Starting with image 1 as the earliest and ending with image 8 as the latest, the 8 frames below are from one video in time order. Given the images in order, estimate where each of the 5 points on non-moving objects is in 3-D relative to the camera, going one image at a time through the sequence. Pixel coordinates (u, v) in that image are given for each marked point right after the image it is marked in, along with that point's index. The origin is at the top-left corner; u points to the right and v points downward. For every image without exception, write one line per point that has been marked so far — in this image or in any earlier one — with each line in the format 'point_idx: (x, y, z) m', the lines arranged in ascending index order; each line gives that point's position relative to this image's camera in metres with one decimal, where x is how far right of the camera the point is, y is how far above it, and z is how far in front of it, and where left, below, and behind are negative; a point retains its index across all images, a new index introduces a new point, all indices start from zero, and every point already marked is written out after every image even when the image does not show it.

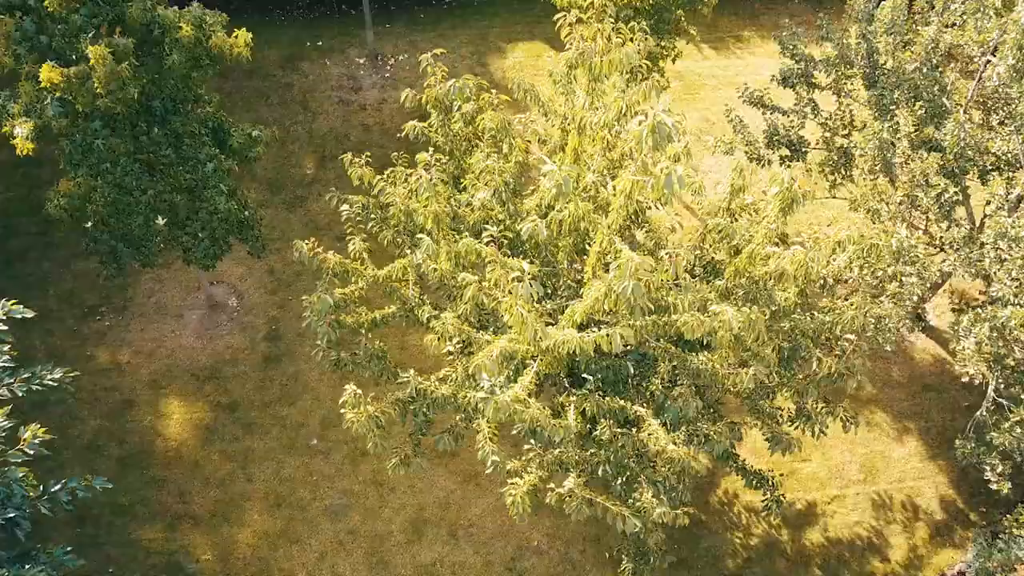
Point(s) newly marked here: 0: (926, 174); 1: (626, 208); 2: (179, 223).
0: (+4.4, +1.2, +7.4) m
1: (+1.0, +0.7, +6.1) m
2: (-4.3, +0.9, +9.0) m
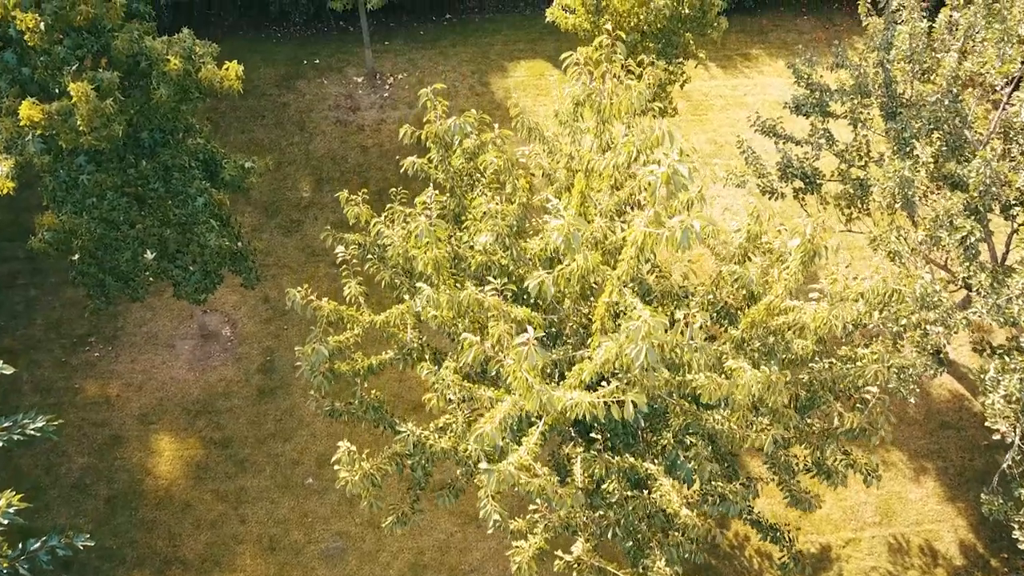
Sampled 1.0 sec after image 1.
0: (+4.5, +0.7, +7.1) m
1: (+1.0, +0.2, +5.7) m
2: (-4.2, +0.4, +8.6) m
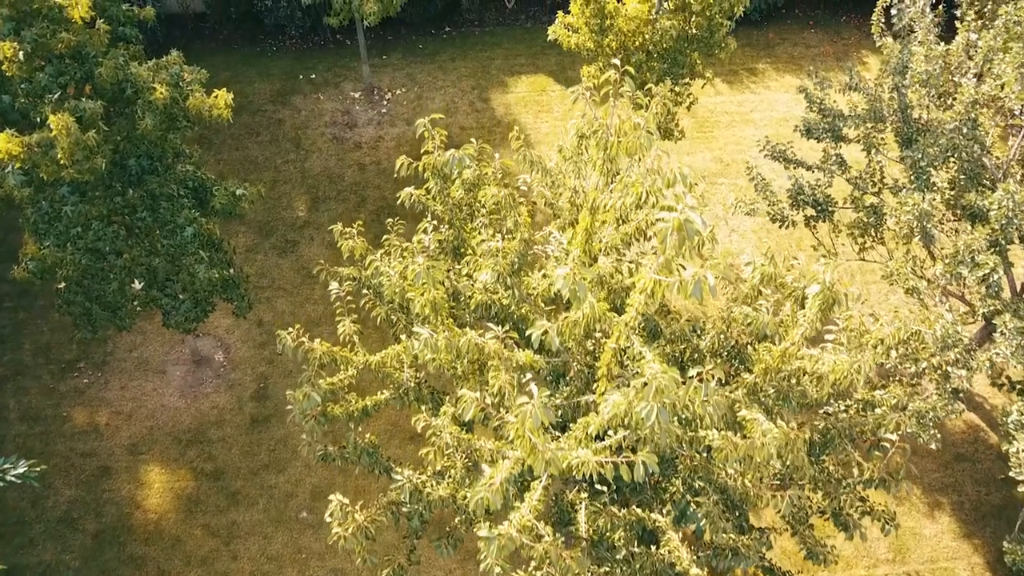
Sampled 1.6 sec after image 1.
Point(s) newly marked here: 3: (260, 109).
0: (+4.5, +0.4, +6.8) m
1: (+1.0, -0.1, +5.4) m
2: (-4.2, +0.1, +8.3) m
3: (-4.6, +3.2, +12.7) m
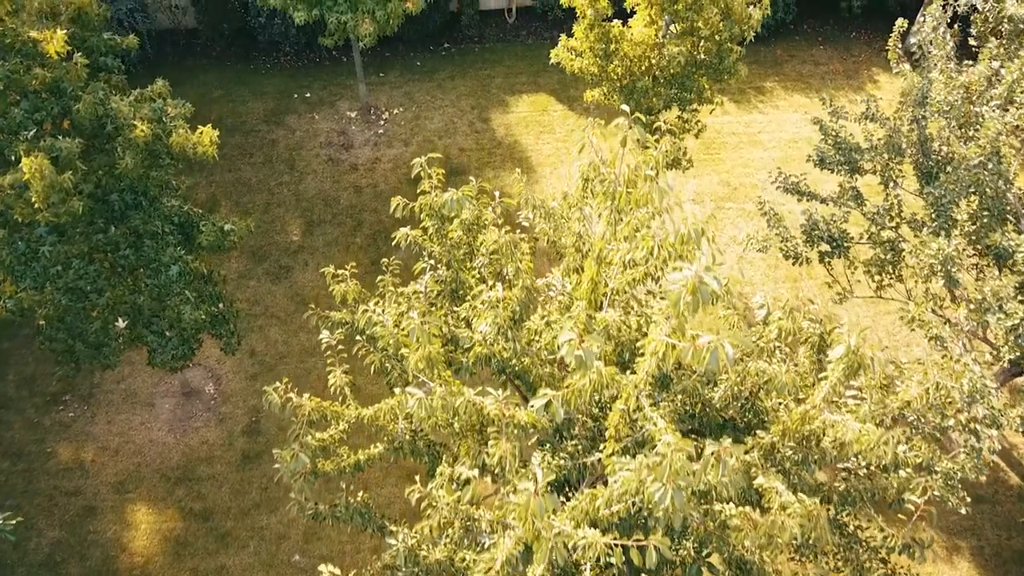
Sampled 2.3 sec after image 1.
0: (+4.5, -0.1, +6.4) m
1: (+1.0, -0.6, +5.1) m
2: (-4.2, -0.4, +8.0) m
3: (-4.5, +2.8, +12.3) m
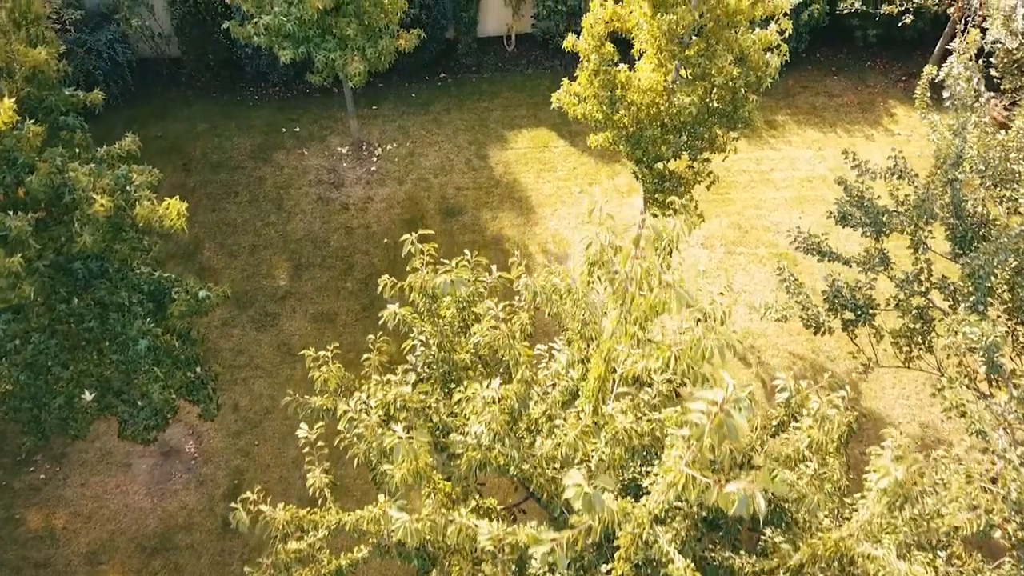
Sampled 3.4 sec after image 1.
0: (+4.5, -0.8, +5.8) m
1: (+1.0, -1.3, +4.5) m
2: (-4.2, -1.1, +7.4) m
3: (-4.6, +2.0, +11.7) m
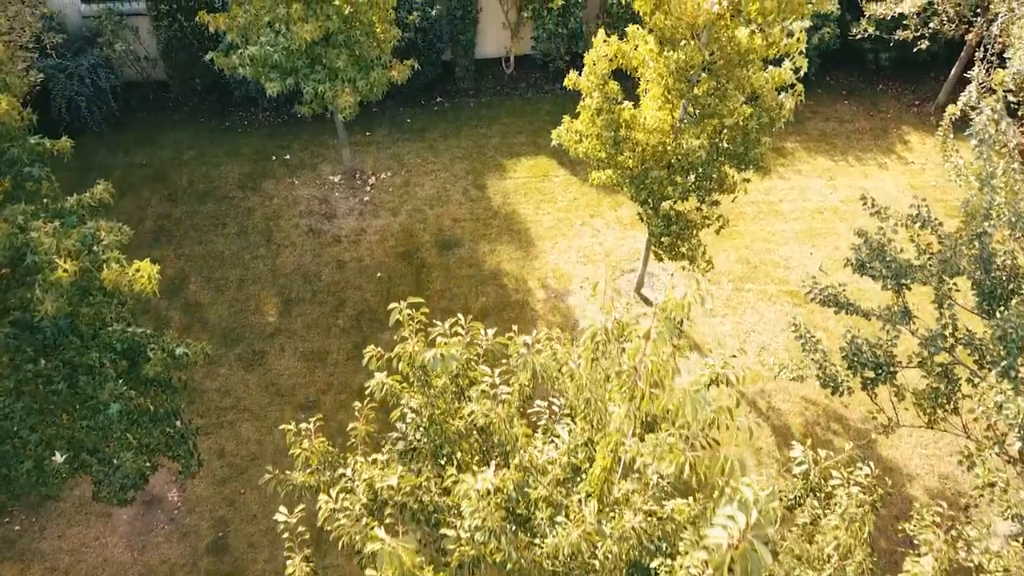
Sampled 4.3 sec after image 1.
0: (+4.4, -1.4, +5.4) m
1: (+1.0, -1.9, +4.0) m
2: (-4.2, -1.7, +6.9) m
3: (-4.6, +1.5, +11.3) m
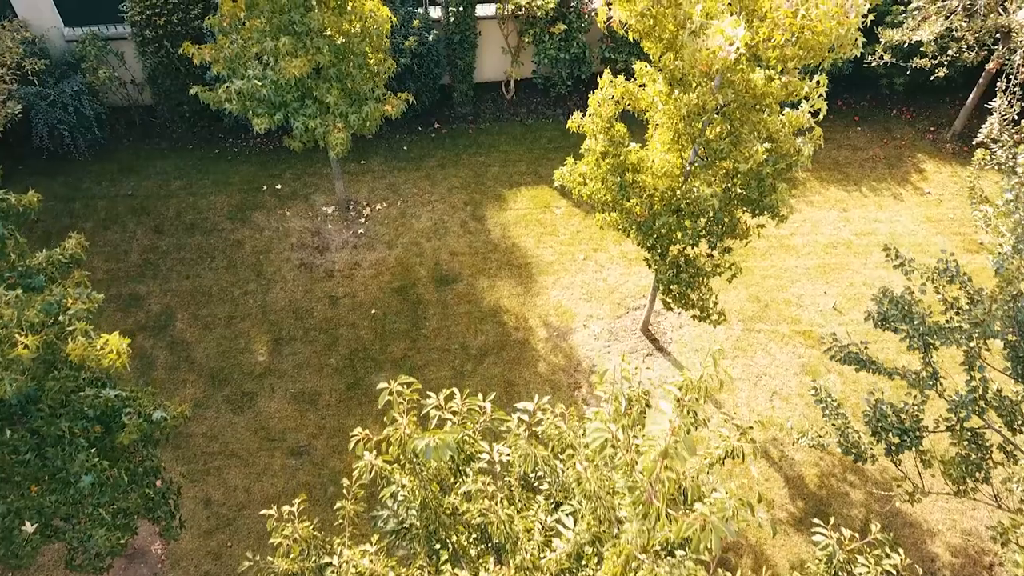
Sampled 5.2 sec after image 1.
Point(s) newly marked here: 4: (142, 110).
0: (+4.4, -1.9, +5.0) m
1: (+1.0, -2.4, +3.6) m
2: (-4.2, -2.2, +6.5) m
3: (-4.6, +1.0, +10.9) m
4: (-6.3, +3.0, +11.9) m
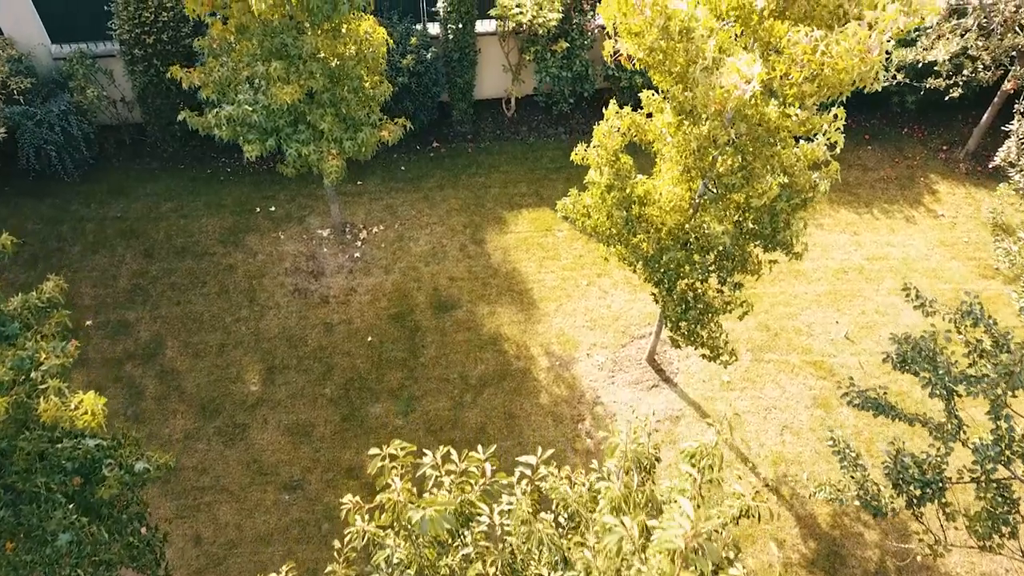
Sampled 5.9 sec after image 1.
0: (+4.4, -2.3, +4.6) m
1: (+1.0, -2.8, +3.3) m
2: (-4.2, -2.6, +6.2) m
3: (-4.6, +0.6, +10.5) m
4: (-6.2, +2.6, +11.6) m
